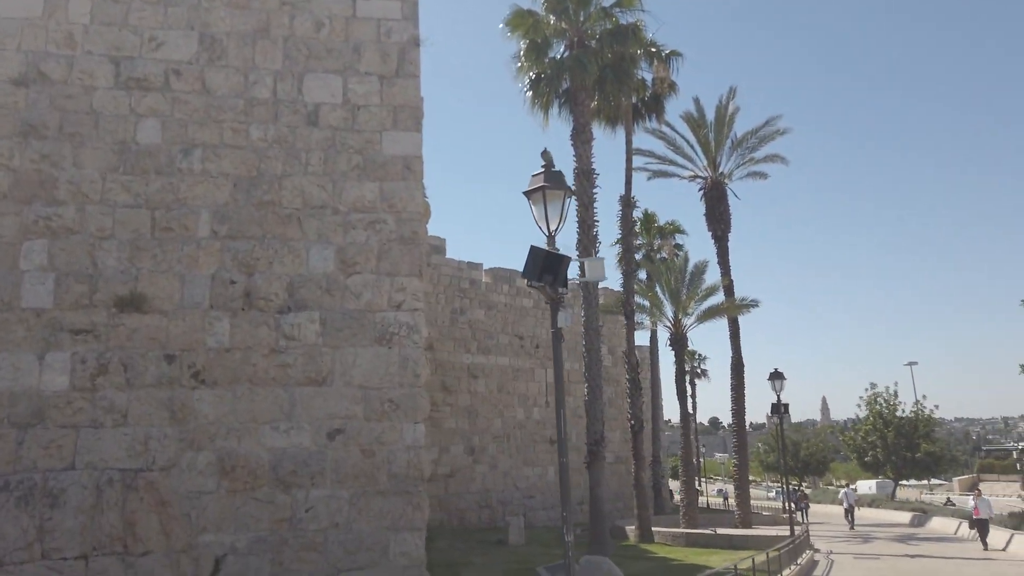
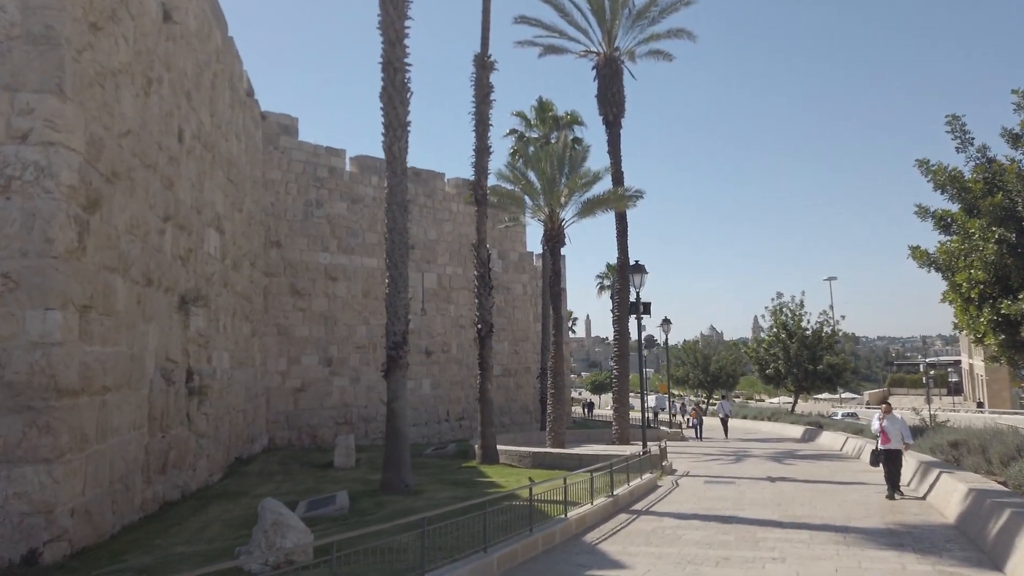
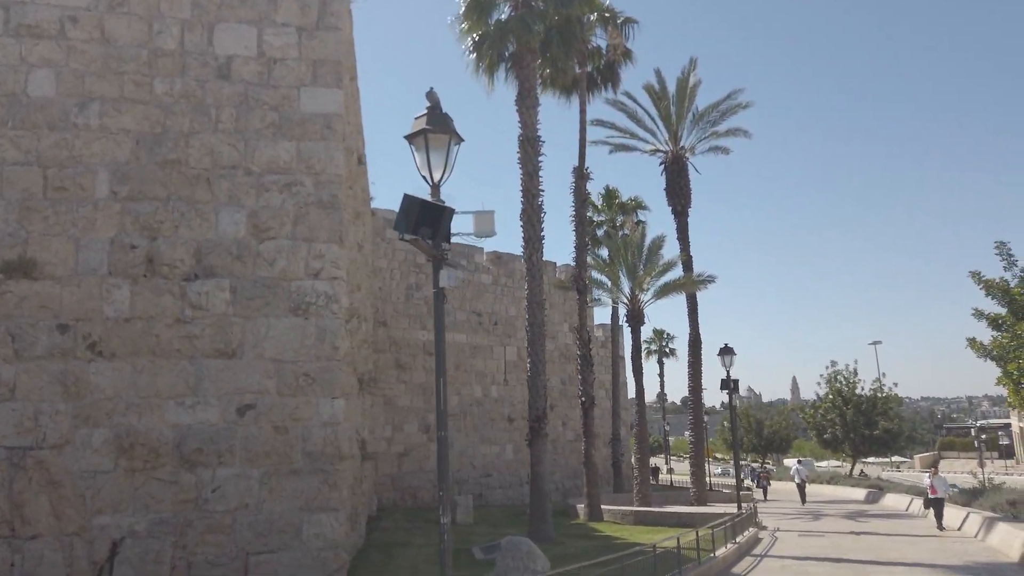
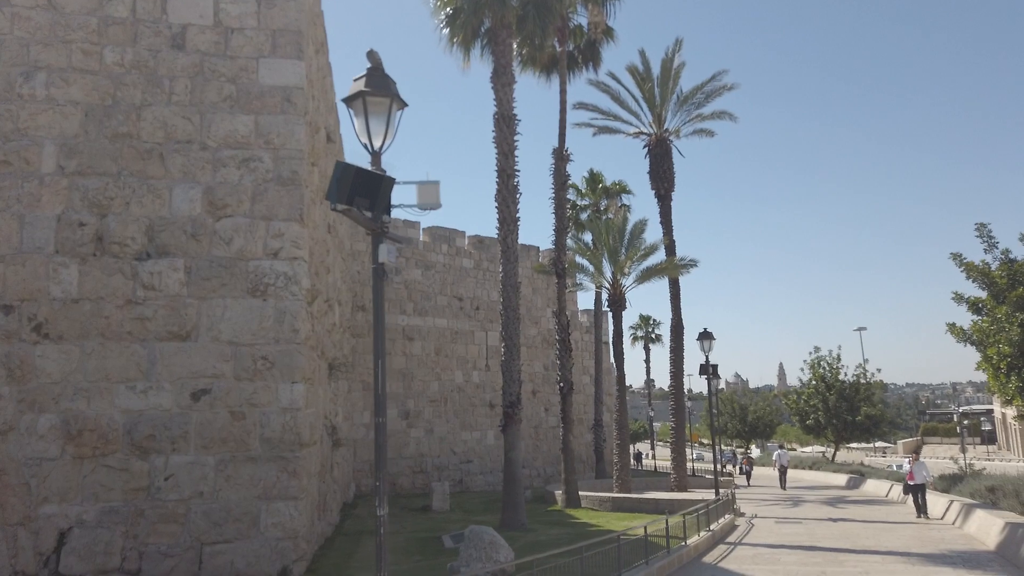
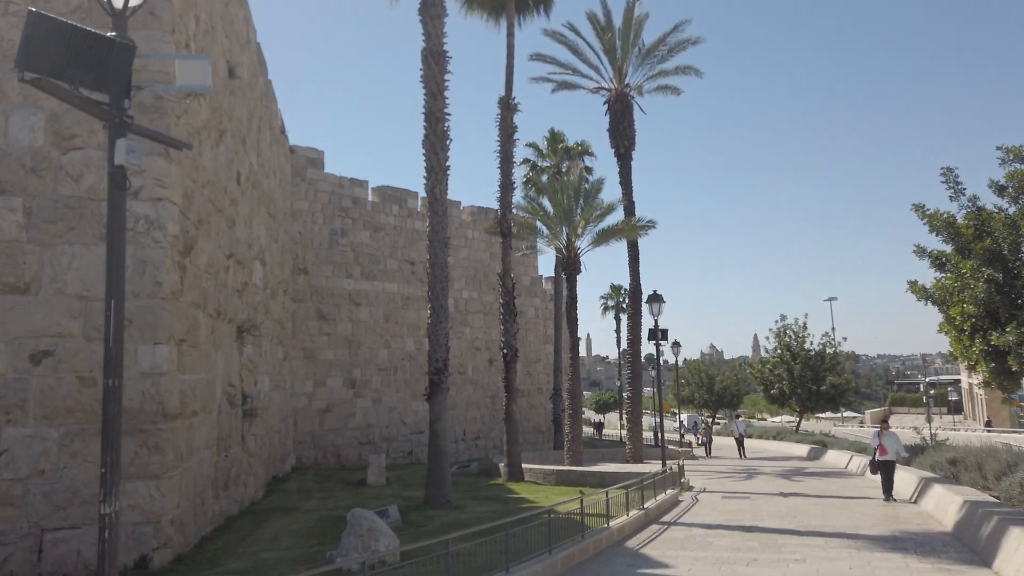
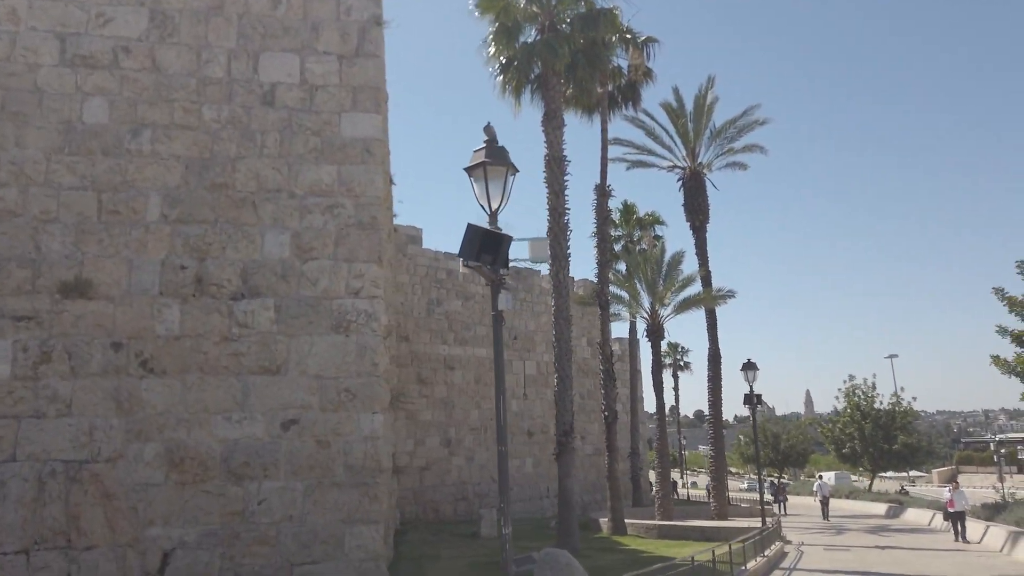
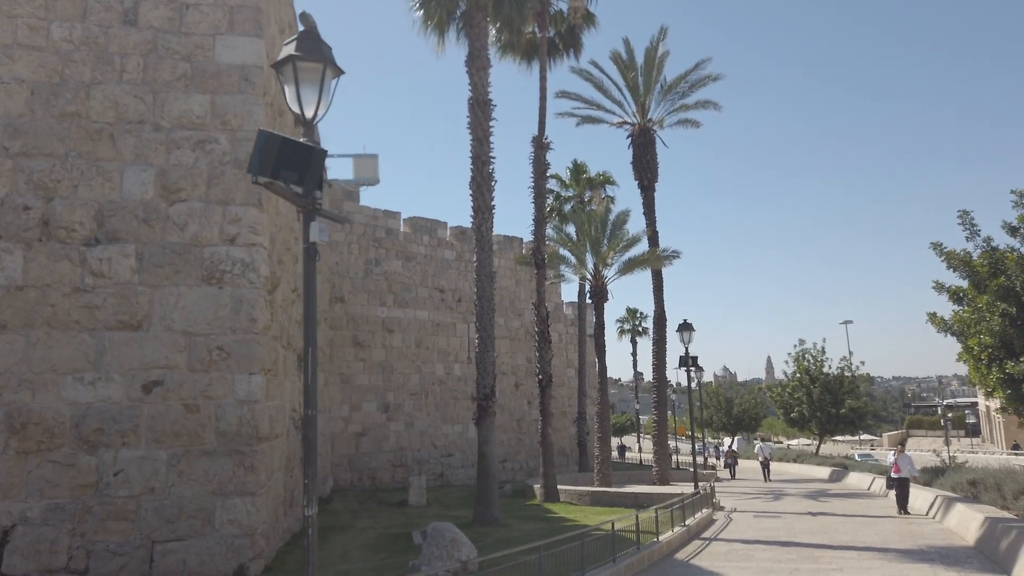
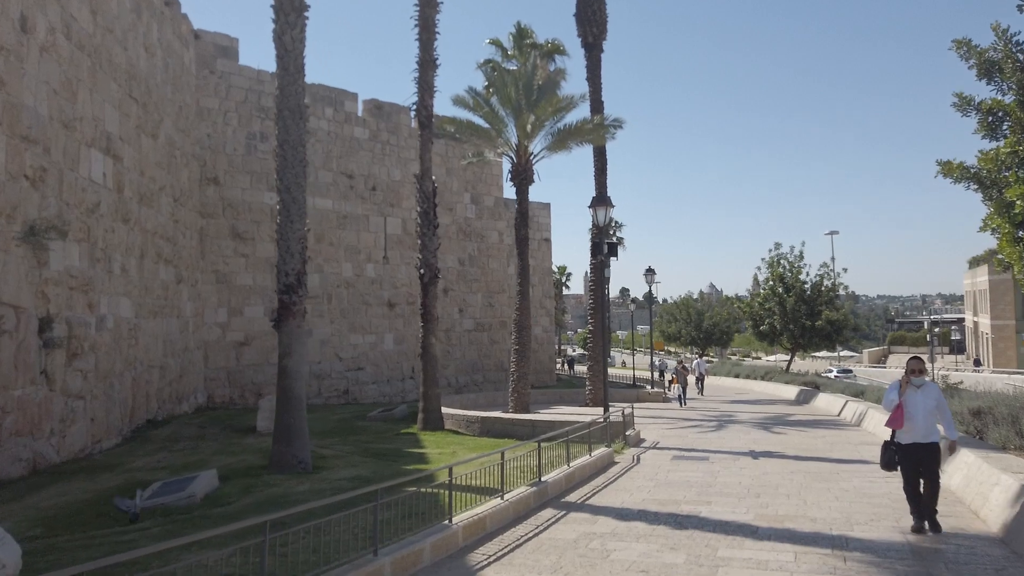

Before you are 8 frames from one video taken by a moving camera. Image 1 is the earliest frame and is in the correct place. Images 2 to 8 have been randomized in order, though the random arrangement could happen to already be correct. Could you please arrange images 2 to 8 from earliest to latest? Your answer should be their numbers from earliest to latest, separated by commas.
6, 3, 4, 7, 5, 2, 8
